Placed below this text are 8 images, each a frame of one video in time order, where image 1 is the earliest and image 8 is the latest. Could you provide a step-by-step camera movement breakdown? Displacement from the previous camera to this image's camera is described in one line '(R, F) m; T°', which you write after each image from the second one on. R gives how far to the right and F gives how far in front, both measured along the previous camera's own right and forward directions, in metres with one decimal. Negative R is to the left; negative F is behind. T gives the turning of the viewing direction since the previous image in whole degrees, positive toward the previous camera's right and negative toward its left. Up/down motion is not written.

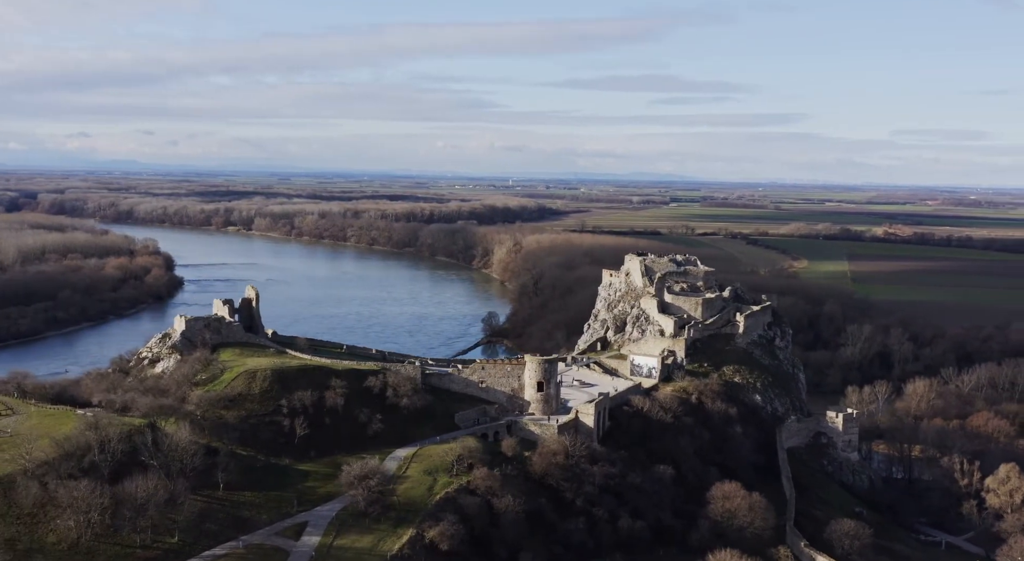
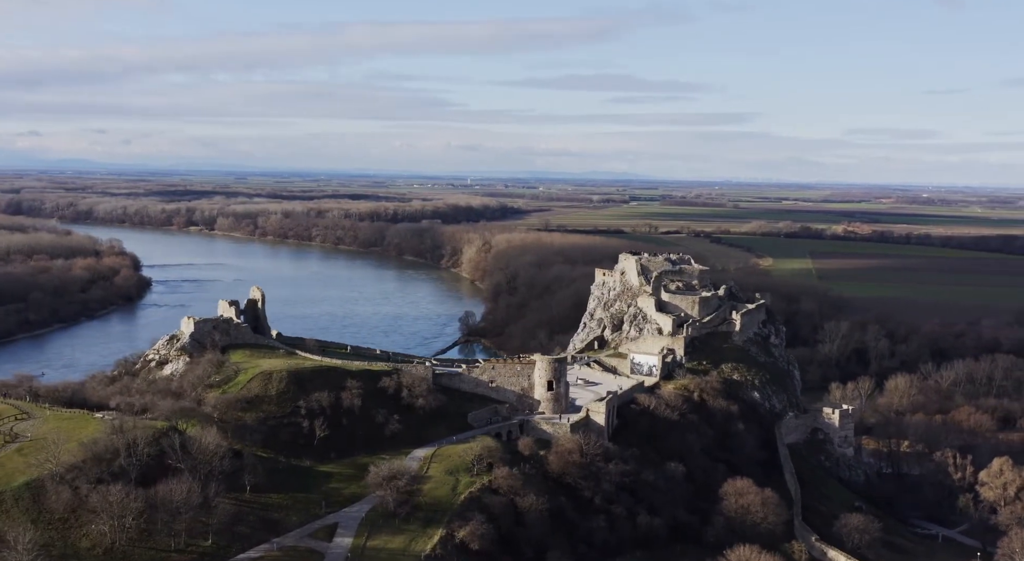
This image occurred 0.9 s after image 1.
(-1.7, -0.1) m; +2°
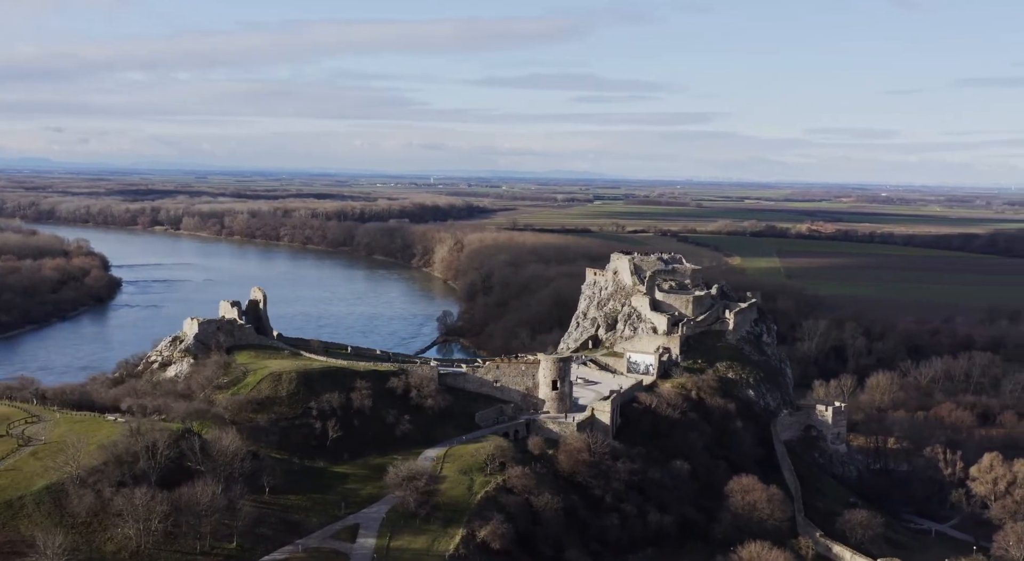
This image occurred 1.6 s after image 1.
(-1.4, -0.1) m; +2°
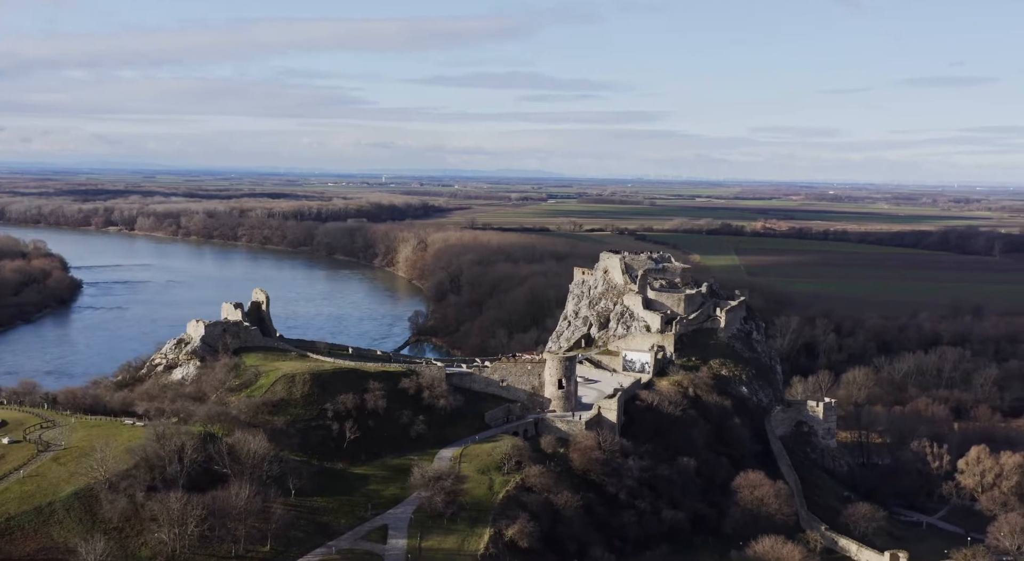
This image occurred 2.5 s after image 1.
(-1.8, -0.1) m; +2°
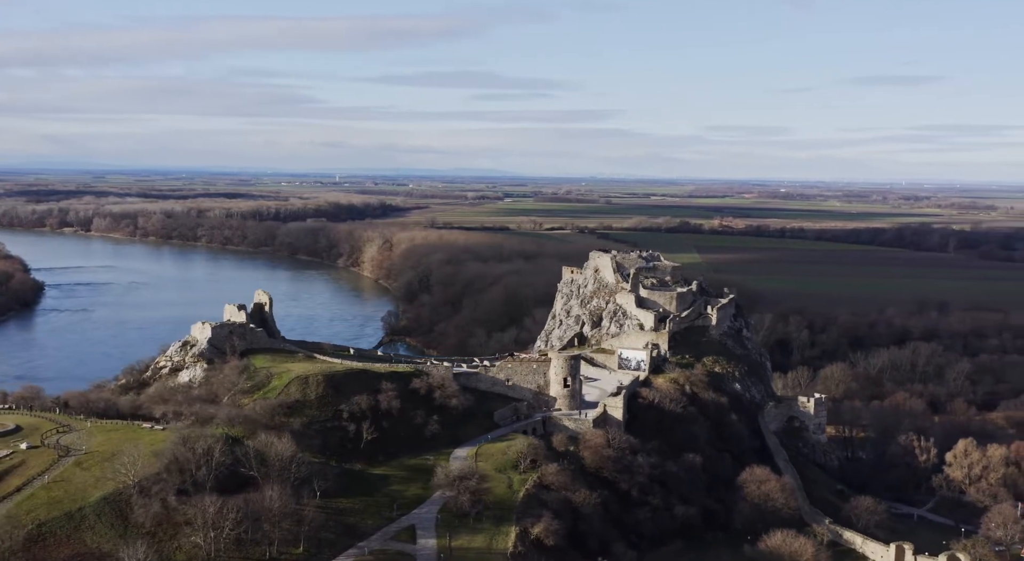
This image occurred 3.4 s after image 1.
(-1.7, -0.1) m; +2°
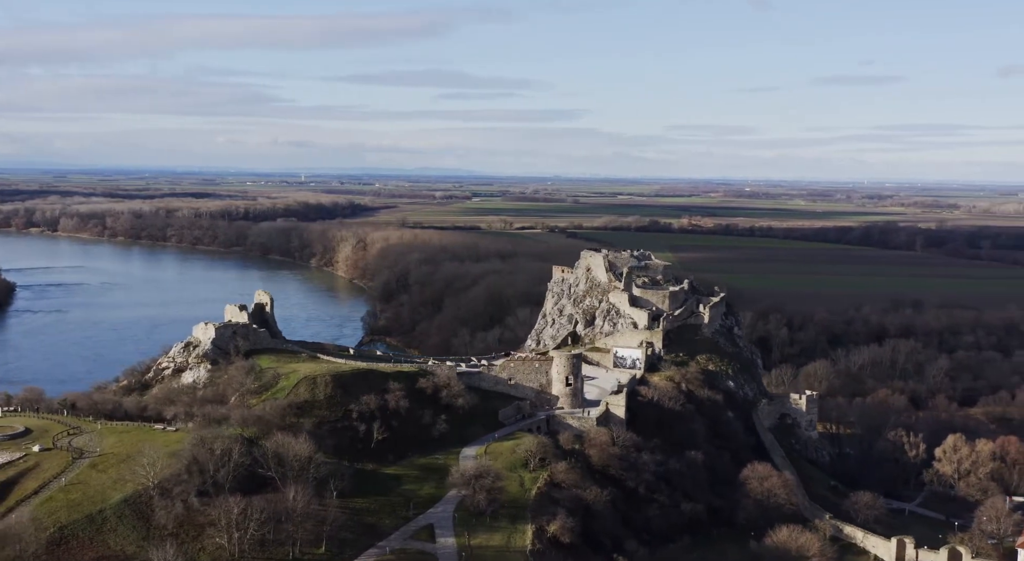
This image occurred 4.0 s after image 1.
(-1.2, -0.1) m; +2°
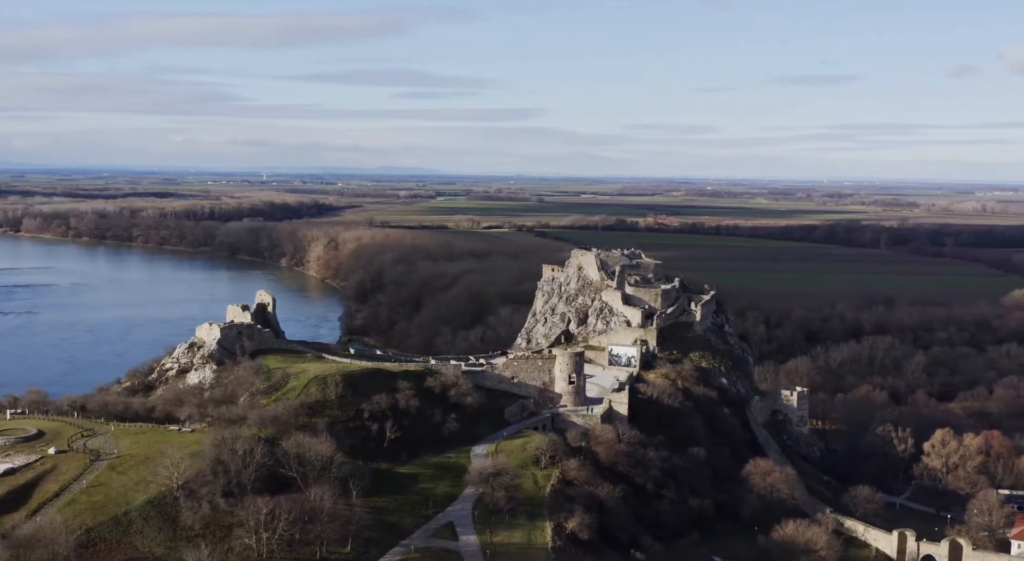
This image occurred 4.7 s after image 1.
(-1.4, -0.1) m; +2°
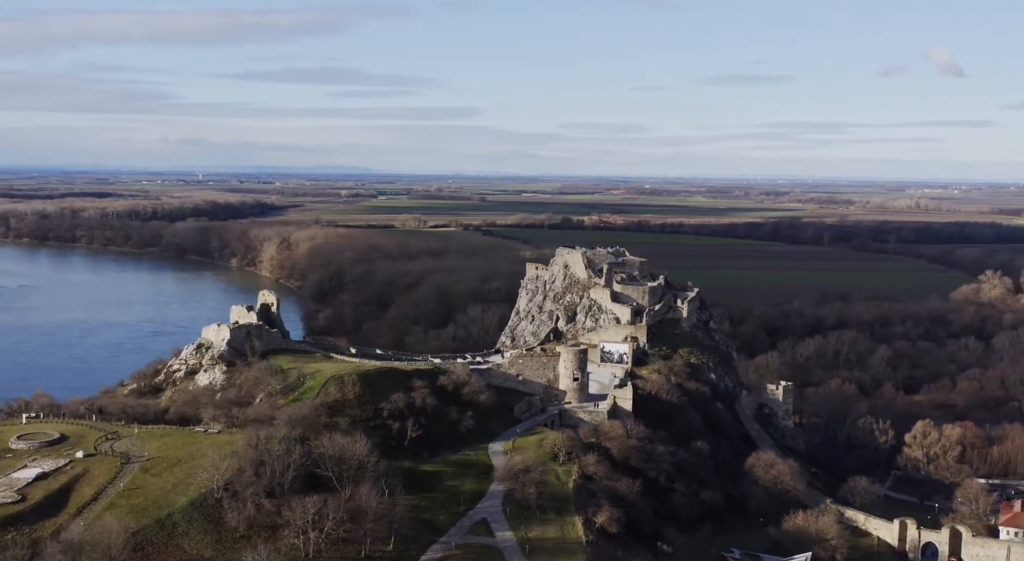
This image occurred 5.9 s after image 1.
(-2.3, -0.2) m; +3°
